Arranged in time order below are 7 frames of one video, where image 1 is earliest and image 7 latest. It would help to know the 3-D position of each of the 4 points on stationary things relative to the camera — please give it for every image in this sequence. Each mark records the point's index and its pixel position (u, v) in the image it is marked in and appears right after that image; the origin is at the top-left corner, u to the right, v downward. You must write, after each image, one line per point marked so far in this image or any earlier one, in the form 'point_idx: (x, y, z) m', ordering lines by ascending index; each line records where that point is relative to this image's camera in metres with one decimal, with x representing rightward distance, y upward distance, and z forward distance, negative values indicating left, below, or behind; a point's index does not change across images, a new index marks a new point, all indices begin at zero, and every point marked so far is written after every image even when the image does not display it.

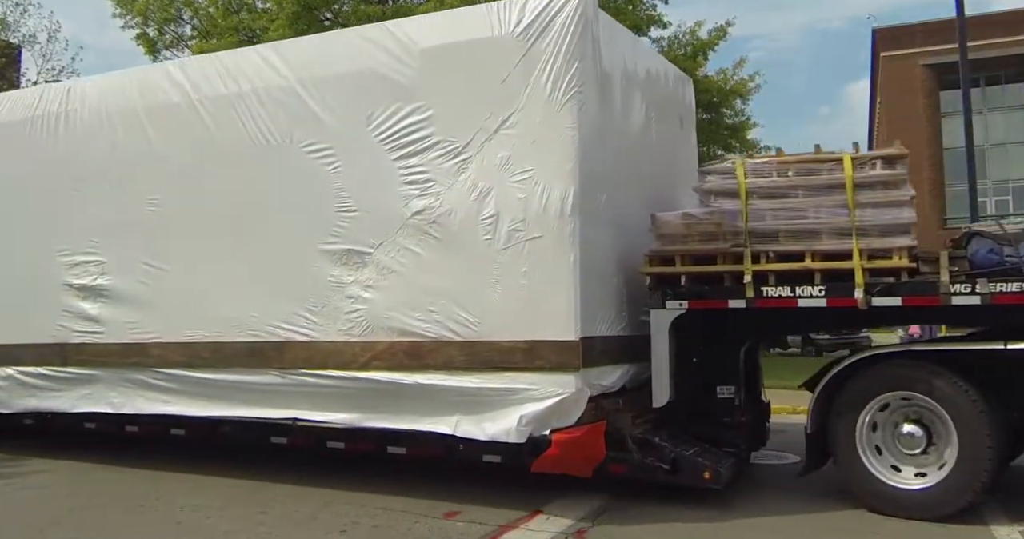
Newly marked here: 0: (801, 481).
0: (+2.3, -1.7, +6.2) m
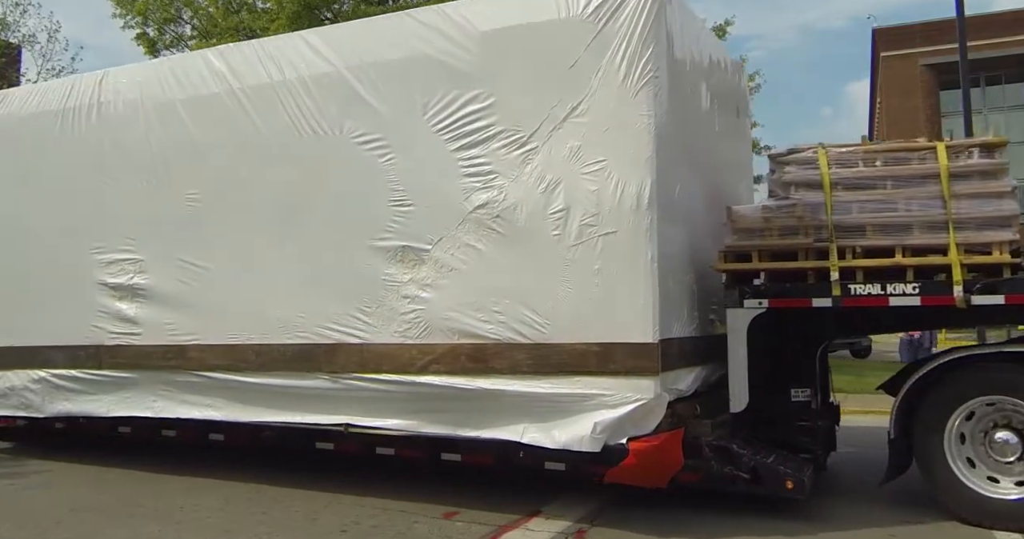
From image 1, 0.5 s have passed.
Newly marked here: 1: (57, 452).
0: (+2.8, -1.7, +5.9) m
1: (-4.6, -1.8, +7.8) m
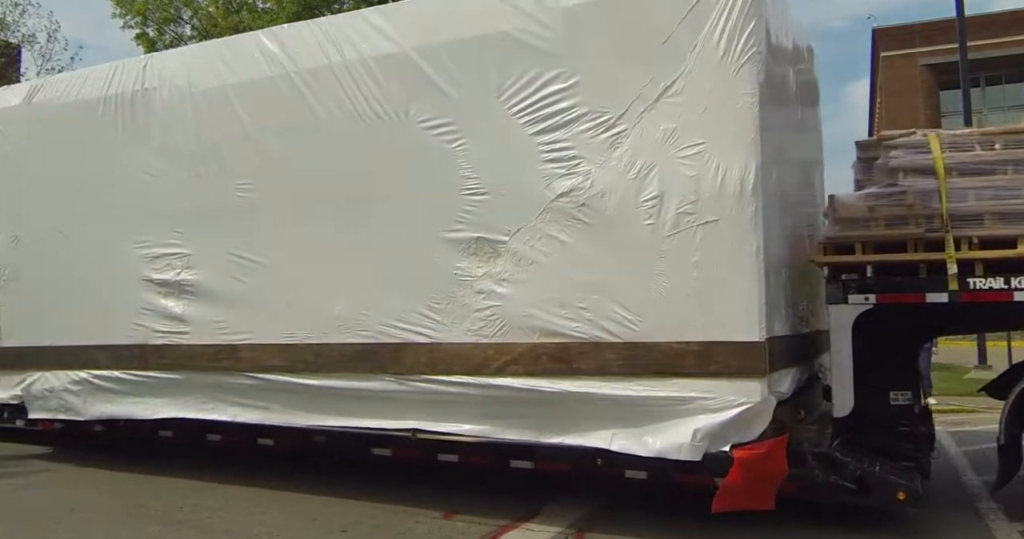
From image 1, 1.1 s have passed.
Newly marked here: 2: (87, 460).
0: (+3.3, -1.6, +5.5) m
1: (-4.0, -1.8, +7.4) m
2: (-4.0, -1.8, +7.4) m
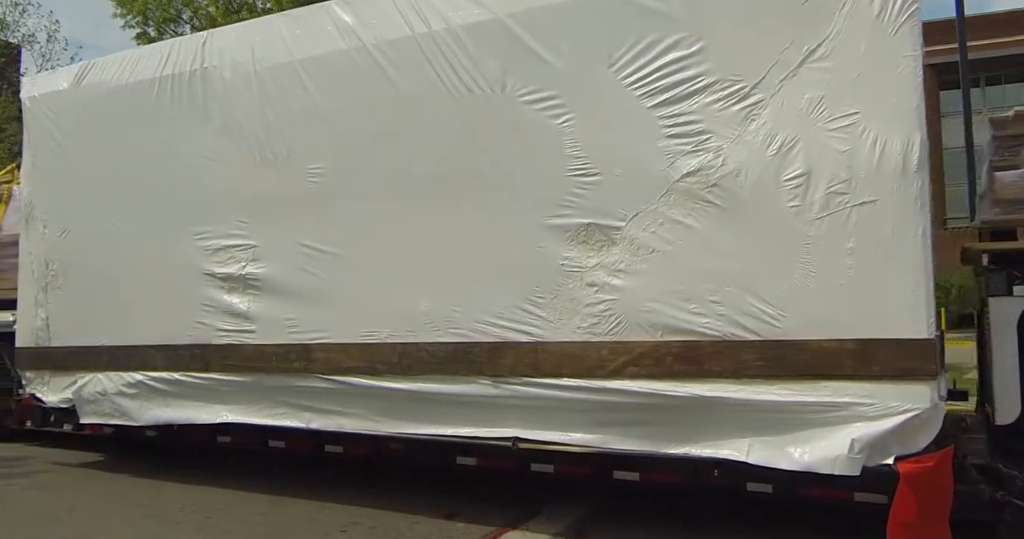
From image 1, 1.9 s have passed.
0: (+4.0, -1.5, +4.9) m
1: (-3.3, -1.8, +7.0) m
2: (-3.3, -1.8, +6.9) m
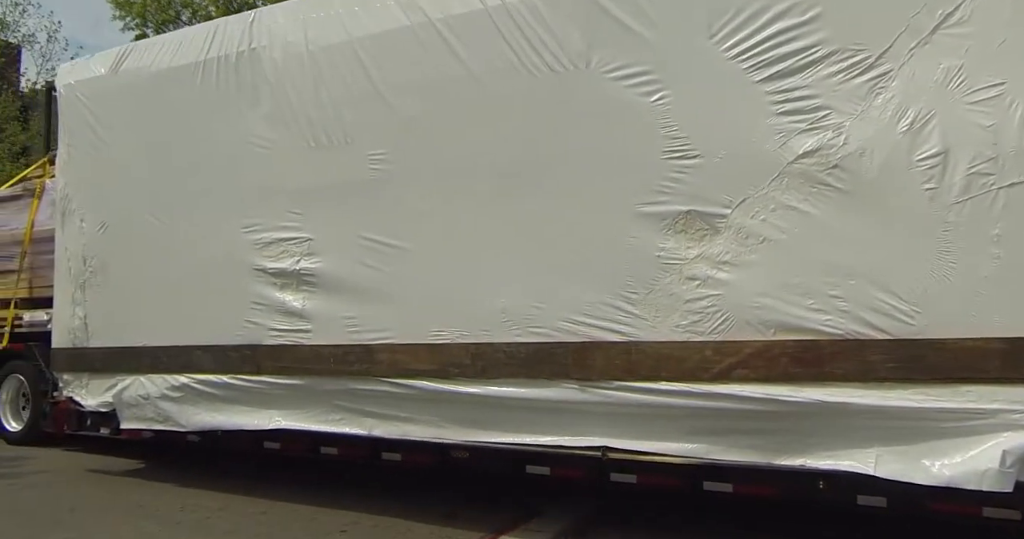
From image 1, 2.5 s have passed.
0: (+4.5, -1.5, +4.4) m
1: (-2.8, -1.7, +6.6) m
2: (-2.8, -1.7, +6.6) m
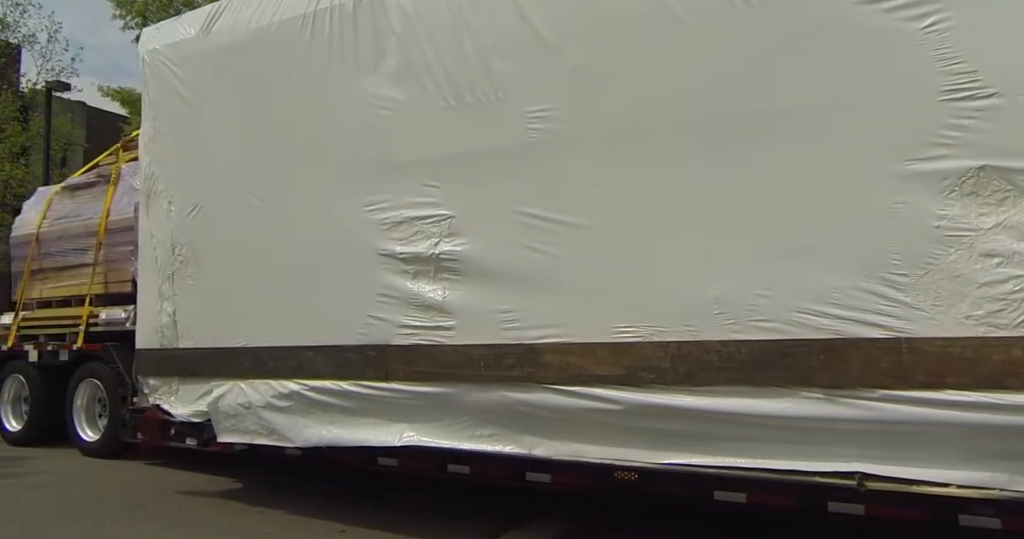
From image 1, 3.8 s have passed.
0: (+5.4, -1.4, +3.3) m
1: (-1.7, -1.7, +5.9) m
2: (-1.7, -1.7, +5.8) m
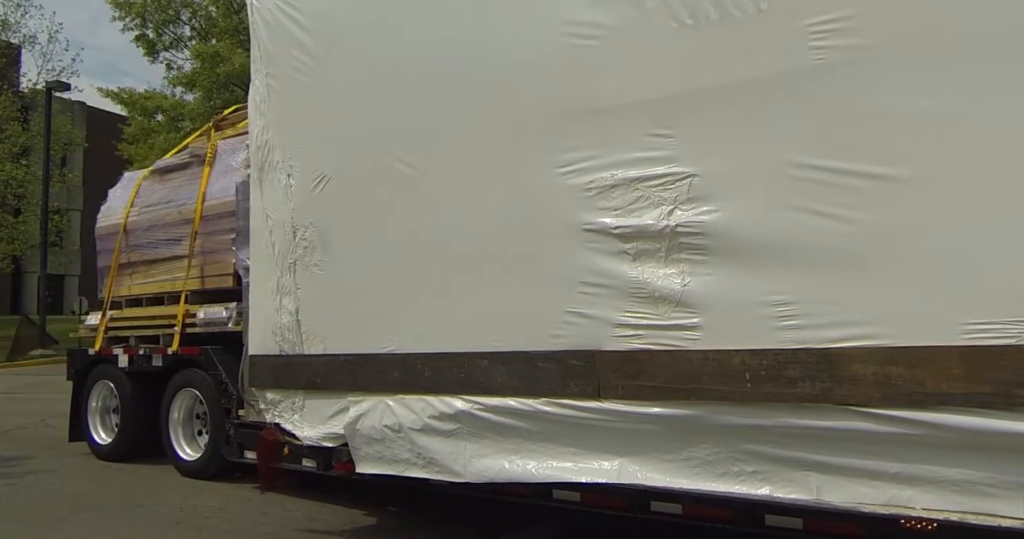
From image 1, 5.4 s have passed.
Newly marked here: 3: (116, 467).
0: (+6.4, -1.2, +1.8) m
1: (-0.6, -1.6, +4.9) m
2: (-0.6, -1.6, +4.8) m
3: (-3.5, -1.7, +6.9) m
